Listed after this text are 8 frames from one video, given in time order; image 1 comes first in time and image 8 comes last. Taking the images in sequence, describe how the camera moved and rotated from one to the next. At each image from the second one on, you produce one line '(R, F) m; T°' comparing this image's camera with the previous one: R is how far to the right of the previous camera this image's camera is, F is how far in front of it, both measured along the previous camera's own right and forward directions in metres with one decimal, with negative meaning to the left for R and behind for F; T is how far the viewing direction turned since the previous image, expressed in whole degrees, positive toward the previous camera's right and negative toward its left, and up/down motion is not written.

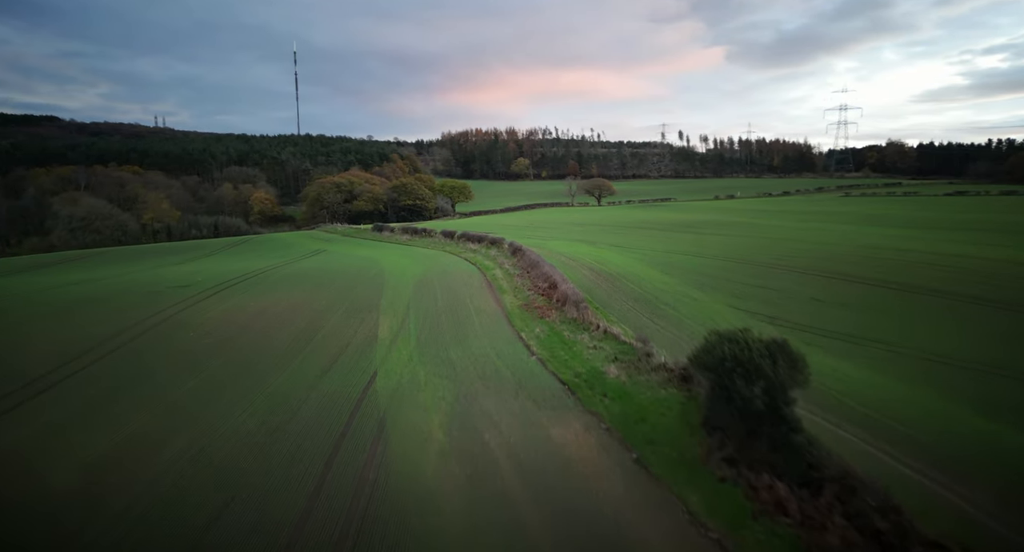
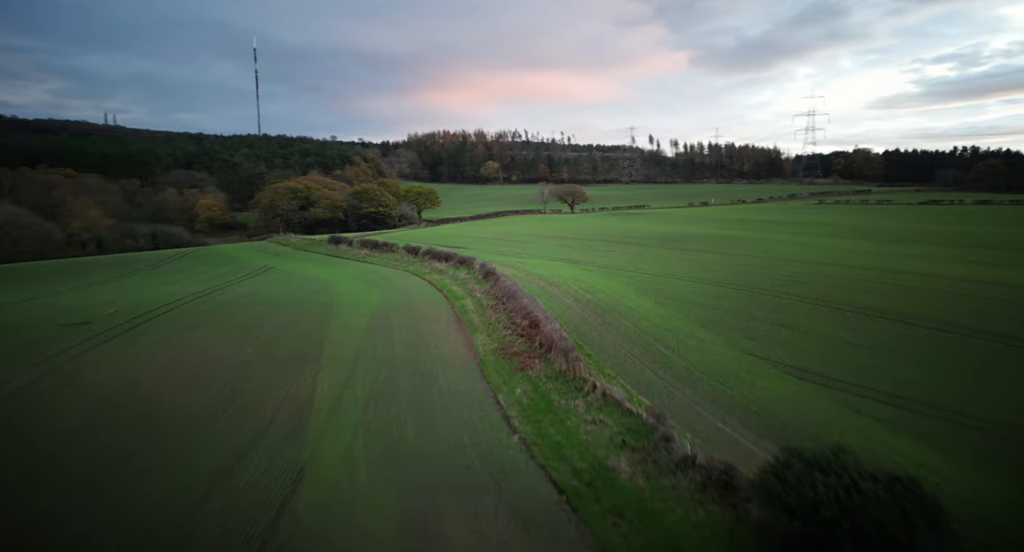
(-0.1, +3.3) m; +3°
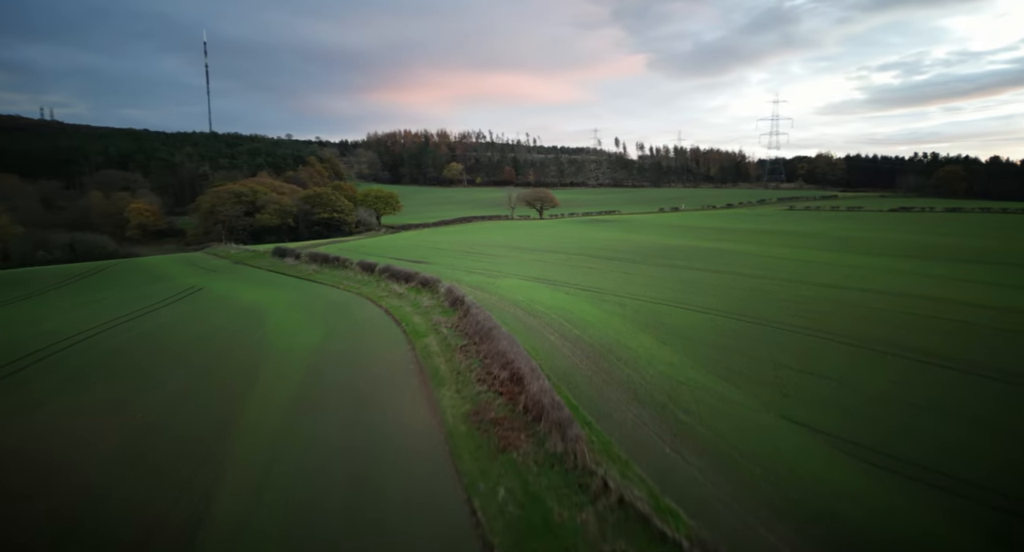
(-0.3, +3.4) m; +4°
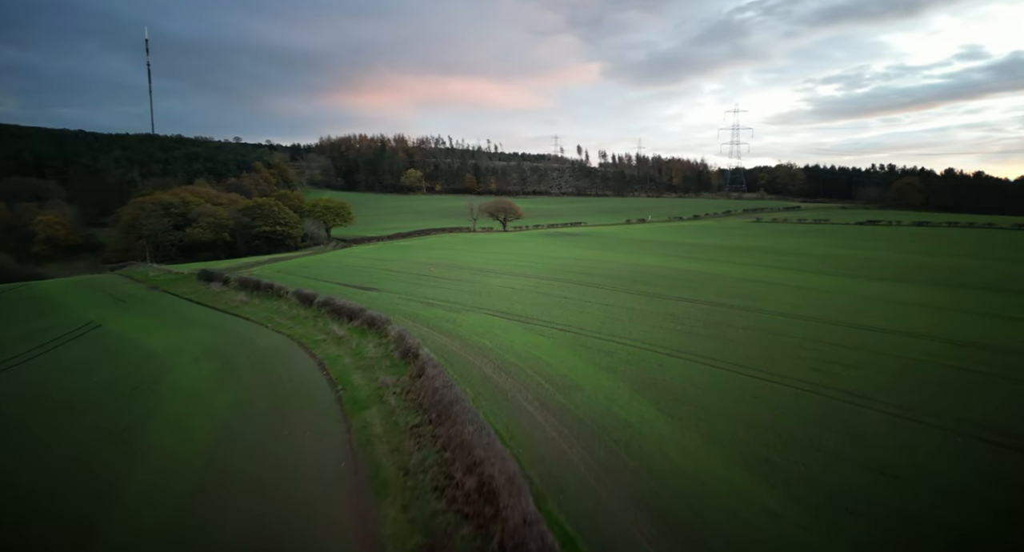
(-0.1, +3.7) m; +4°
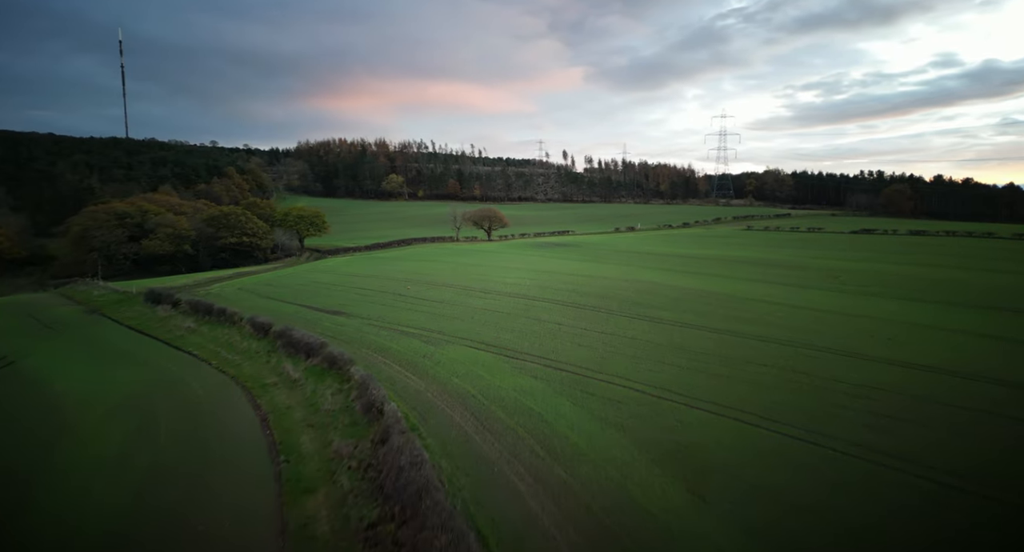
(0.0, +2.9) m; +2°
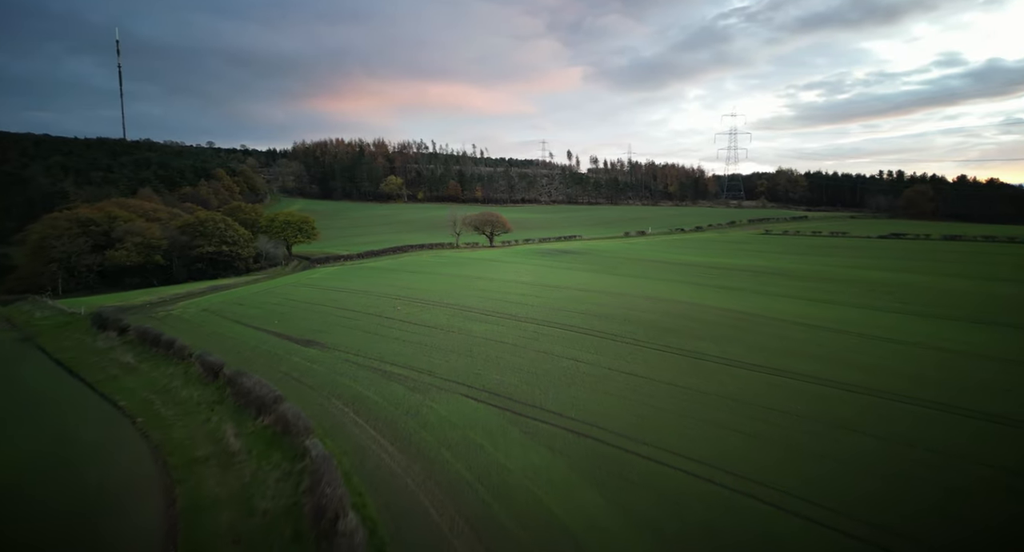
(-0.2, +4.1) m; 0°
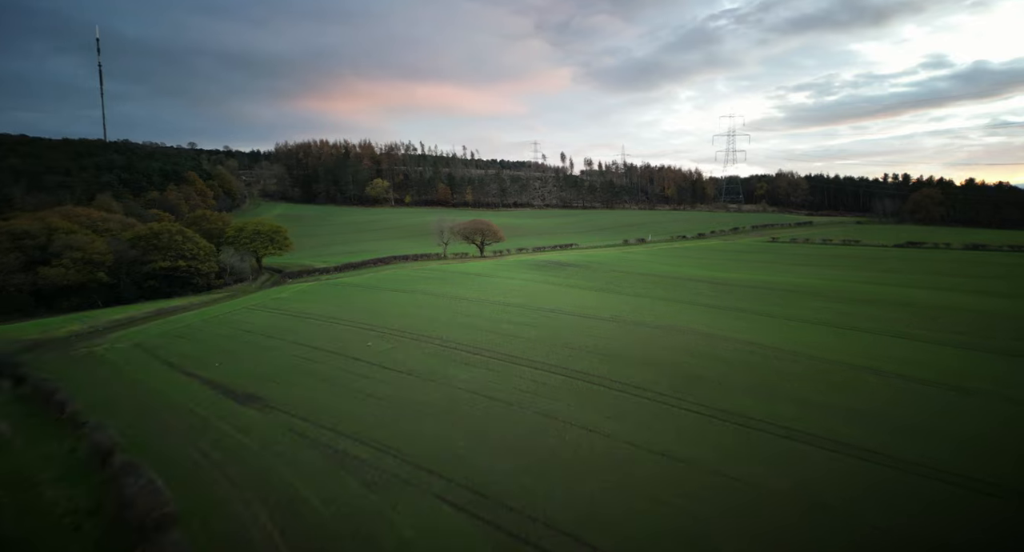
(0.0, +4.2) m; +1°
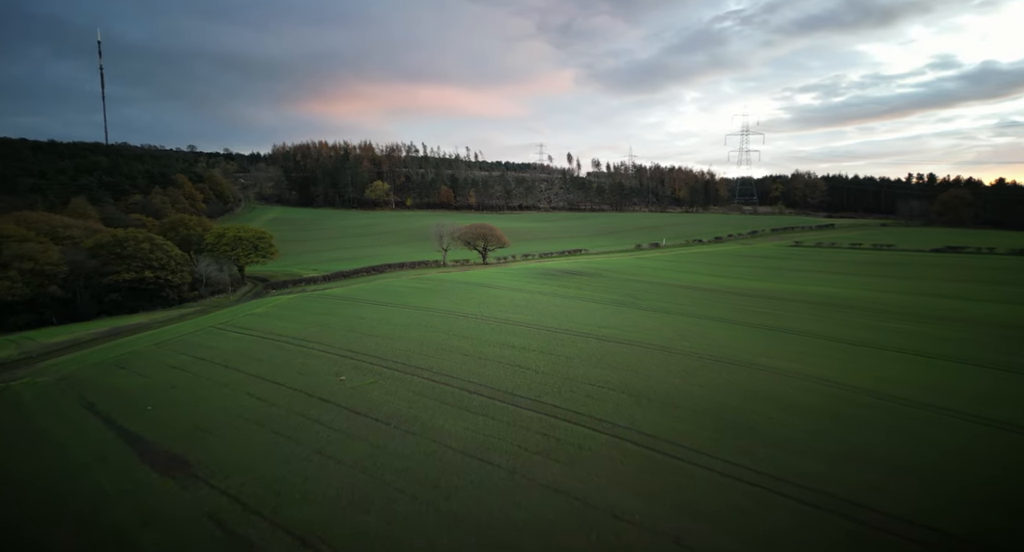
(0.0, +4.1) m; -1°
